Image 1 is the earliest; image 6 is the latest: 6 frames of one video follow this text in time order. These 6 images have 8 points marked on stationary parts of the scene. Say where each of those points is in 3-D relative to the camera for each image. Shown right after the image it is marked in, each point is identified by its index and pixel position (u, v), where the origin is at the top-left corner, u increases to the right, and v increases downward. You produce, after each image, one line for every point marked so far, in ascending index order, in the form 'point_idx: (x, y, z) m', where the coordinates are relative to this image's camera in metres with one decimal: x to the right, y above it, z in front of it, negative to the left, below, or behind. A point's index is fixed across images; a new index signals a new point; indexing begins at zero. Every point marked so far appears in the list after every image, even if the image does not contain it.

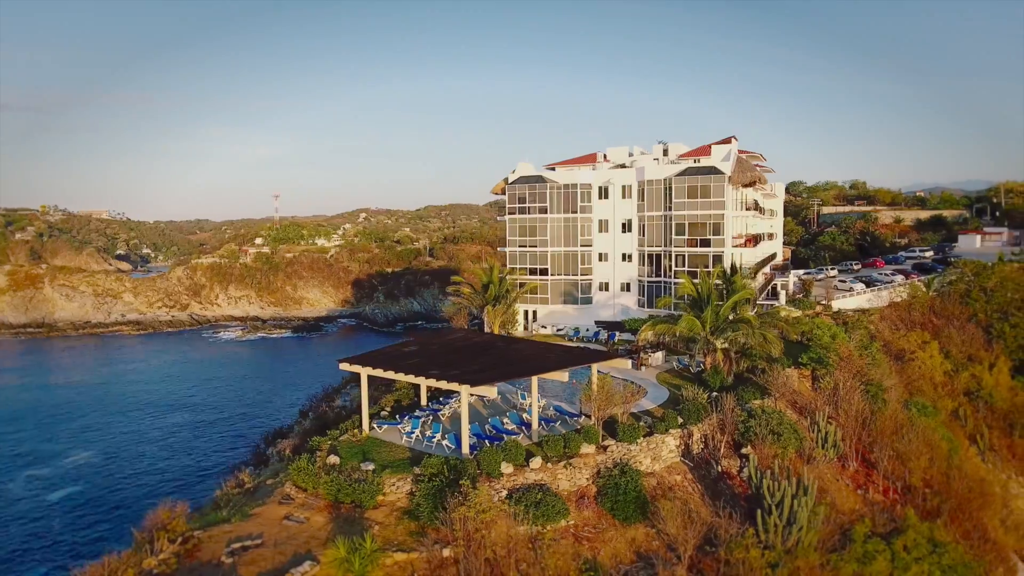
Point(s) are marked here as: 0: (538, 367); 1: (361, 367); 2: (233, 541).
0: (+0.9, -2.2, +16.9) m
1: (-4.5, -2.4, +18.2) m
2: (-6.0, -5.5, +12.9) m
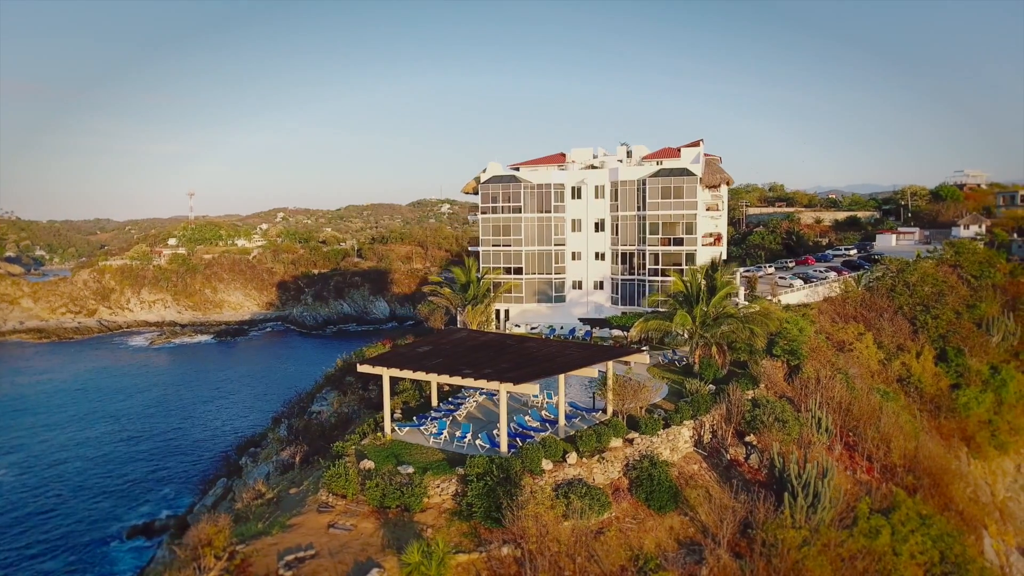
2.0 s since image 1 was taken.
0: (+1.6, -2.2, +17.1) m
1: (-3.8, -2.4, +17.7) m
2: (-4.7, -5.5, +12.3) m
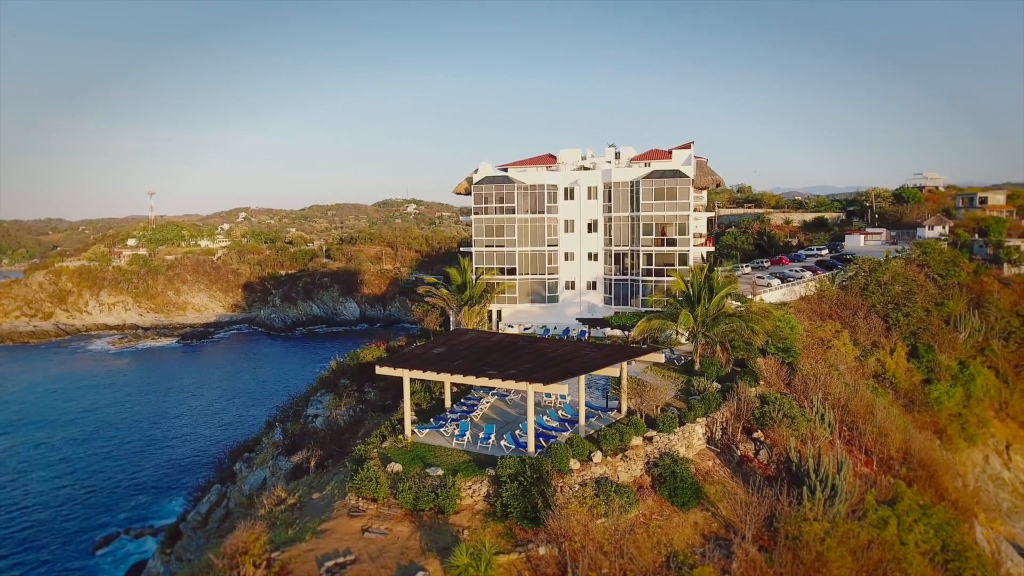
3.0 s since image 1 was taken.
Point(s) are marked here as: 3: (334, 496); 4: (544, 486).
0: (+2.2, -2.2, +17.2) m
1: (-3.3, -2.4, +17.6) m
2: (-3.8, -5.5, +12.1) m
3: (-4.5, -5.2, +15.0) m
4: (+0.7, -4.6, +13.9) m
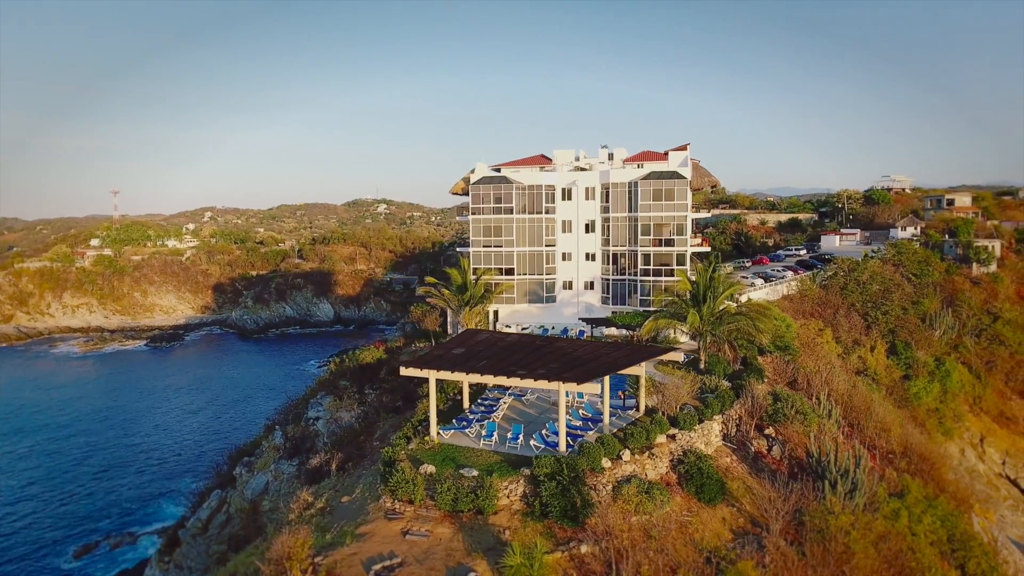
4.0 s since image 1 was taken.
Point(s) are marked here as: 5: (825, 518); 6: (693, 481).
0: (+2.9, -2.2, +17.3) m
1: (-2.6, -2.4, +17.5) m
2: (-2.9, -5.5, +12.0) m
3: (-3.7, -5.3, +14.9) m
4: (+1.6, -4.6, +14.0) m
5: (+7.9, -5.8, +15.1) m
6: (+4.9, -5.2, +16.0) m
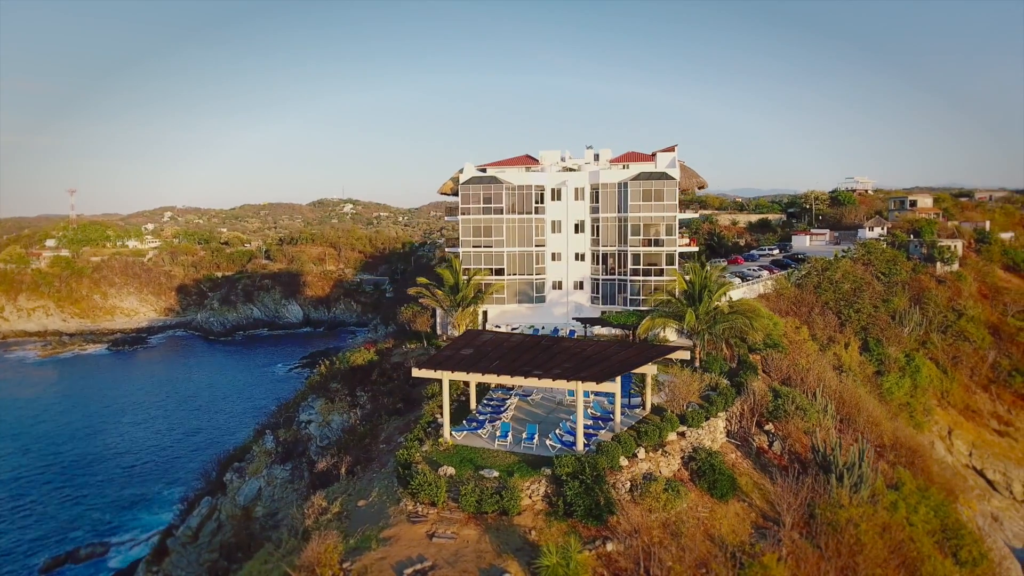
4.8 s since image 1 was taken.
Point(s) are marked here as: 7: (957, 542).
0: (+3.3, -2.2, +17.5) m
1: (-2.2, -2.5, +17.4) m
2: (-2.2, -5.5, +11.8) m
3: (-3.2, -5.3, +14.7) m
4: (+2.1, -4.6, +14.1) m
5: (+8.4, -5.8, +15.4) m
6: (+5.3, -5.2, +16.3) m
7: (+14.6, -8.3, +19.5) m
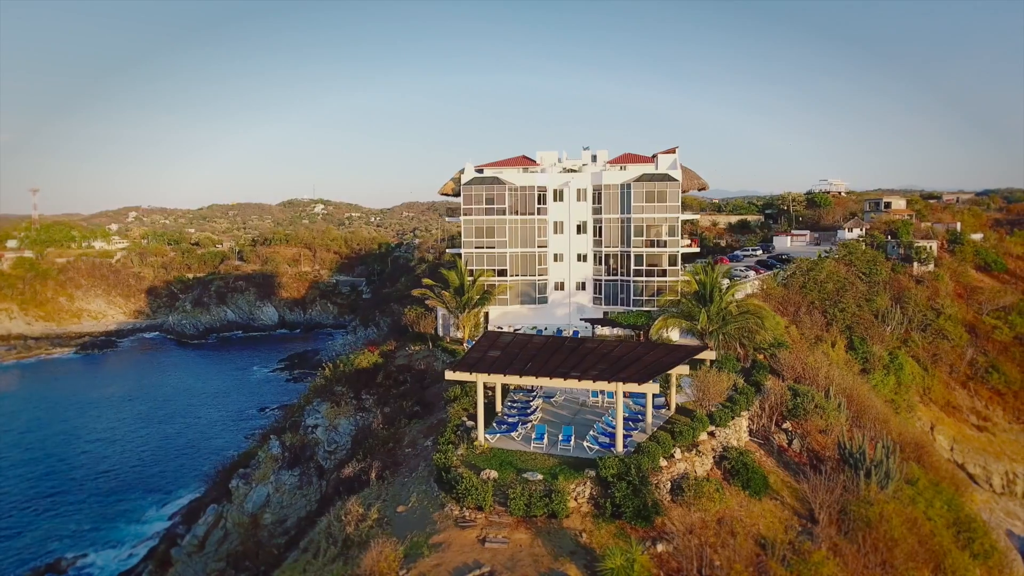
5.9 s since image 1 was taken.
0: (+4.2, -2.2, +17.6) m
1: (-1.3, -2.5, +17.2) m
2: (-1.1, -5.6, +11.7) m
3: (-2.1, -5.3, +14.5) m
4: (+3.2, -4.7, +14.2) m
5: (+9.4, -5.8, +15.7) m
6: (+6.3, -5.2, +16.4) m
7: (+15.4, -8.3, +20.0) m
